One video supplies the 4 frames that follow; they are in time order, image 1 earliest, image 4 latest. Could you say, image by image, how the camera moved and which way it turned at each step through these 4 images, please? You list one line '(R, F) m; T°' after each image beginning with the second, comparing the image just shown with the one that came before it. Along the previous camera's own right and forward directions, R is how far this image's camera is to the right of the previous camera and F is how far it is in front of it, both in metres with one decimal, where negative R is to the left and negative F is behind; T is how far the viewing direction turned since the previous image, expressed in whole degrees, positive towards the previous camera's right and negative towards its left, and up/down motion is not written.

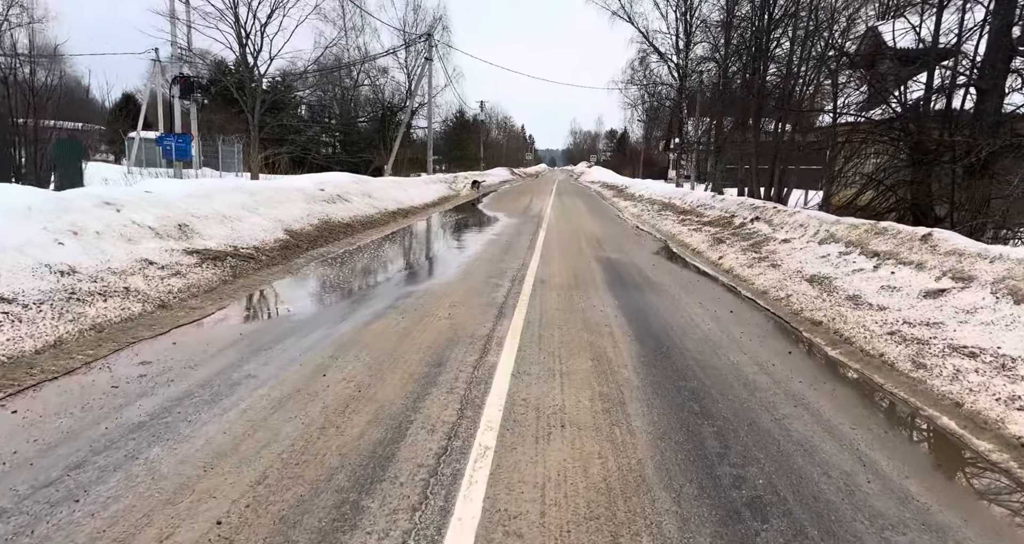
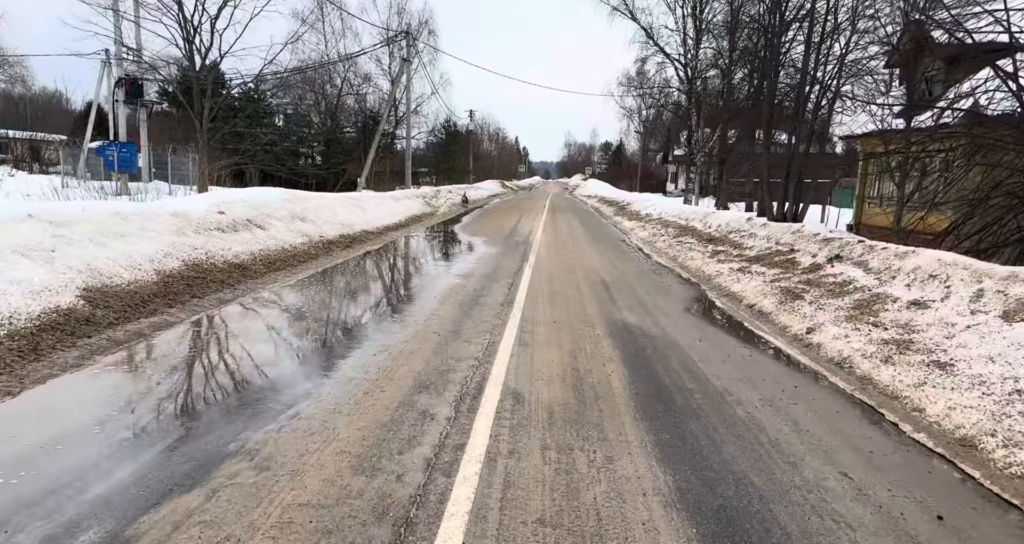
(+0.3, +4.0) m; +1°
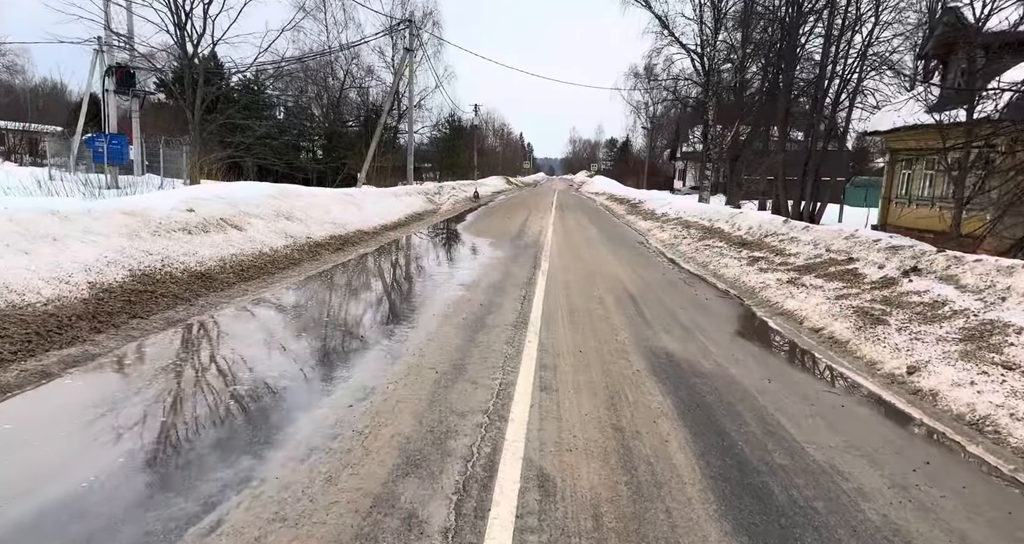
(-0.1, +1.4) m; 0°
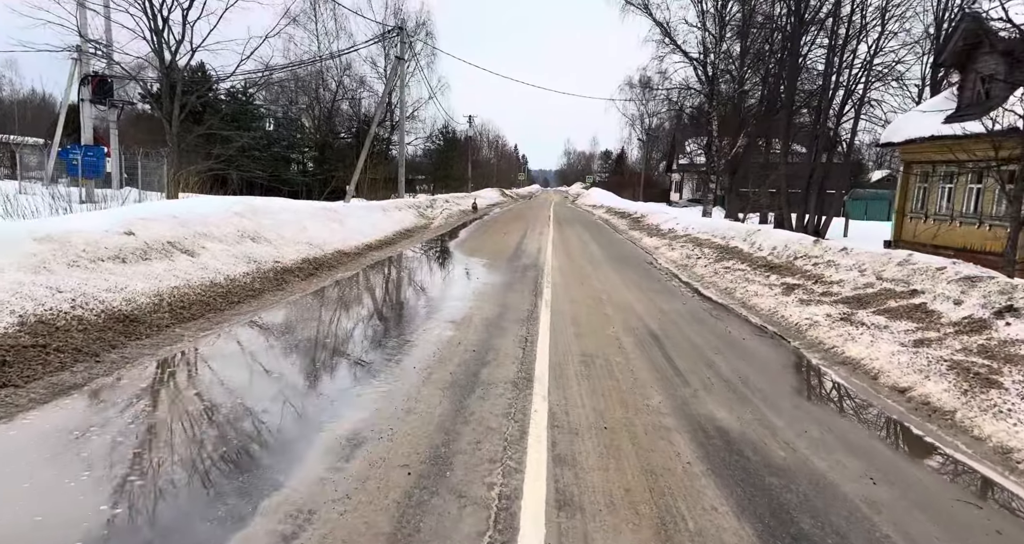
(-0.1, +1.5) m; 0°
